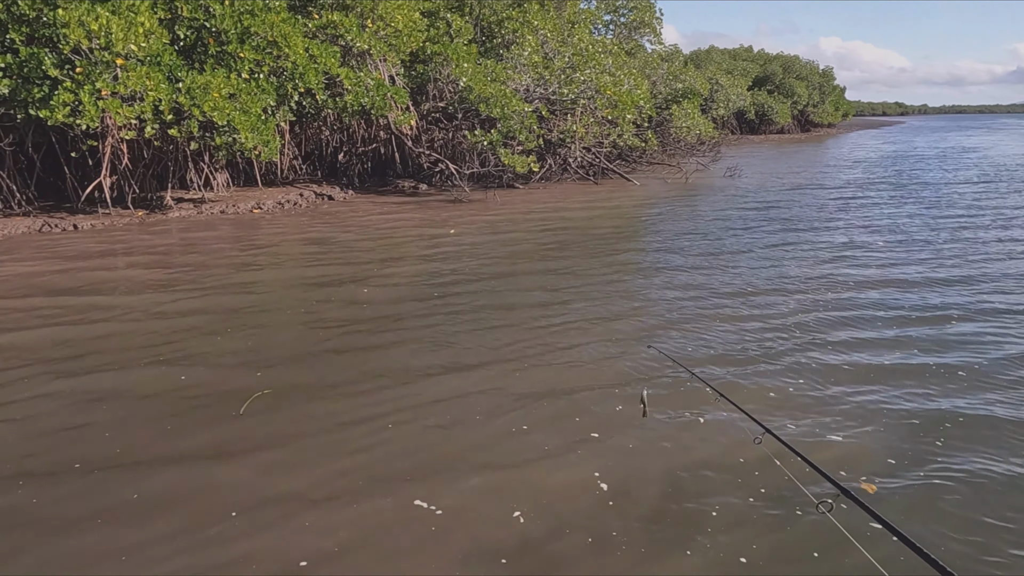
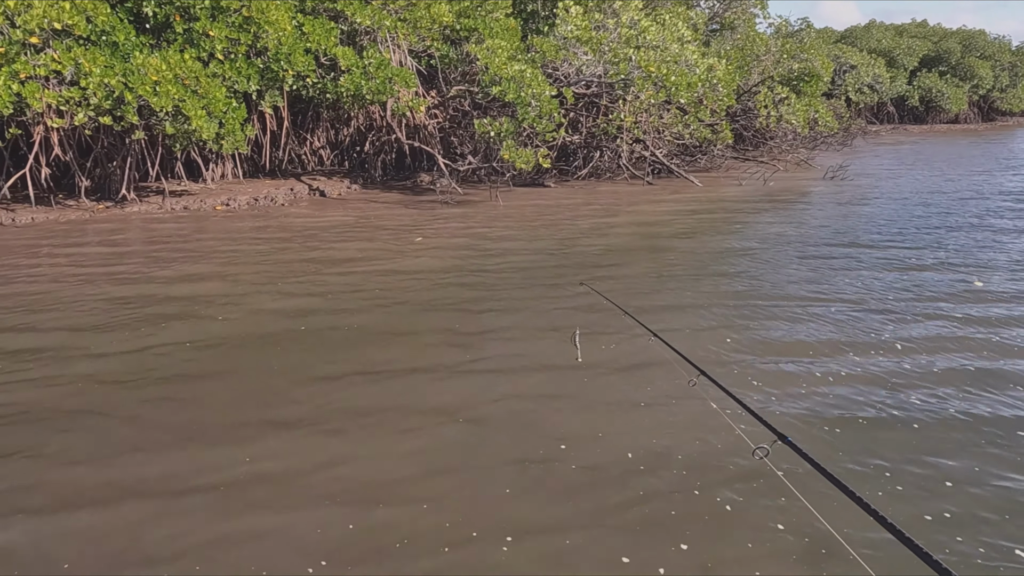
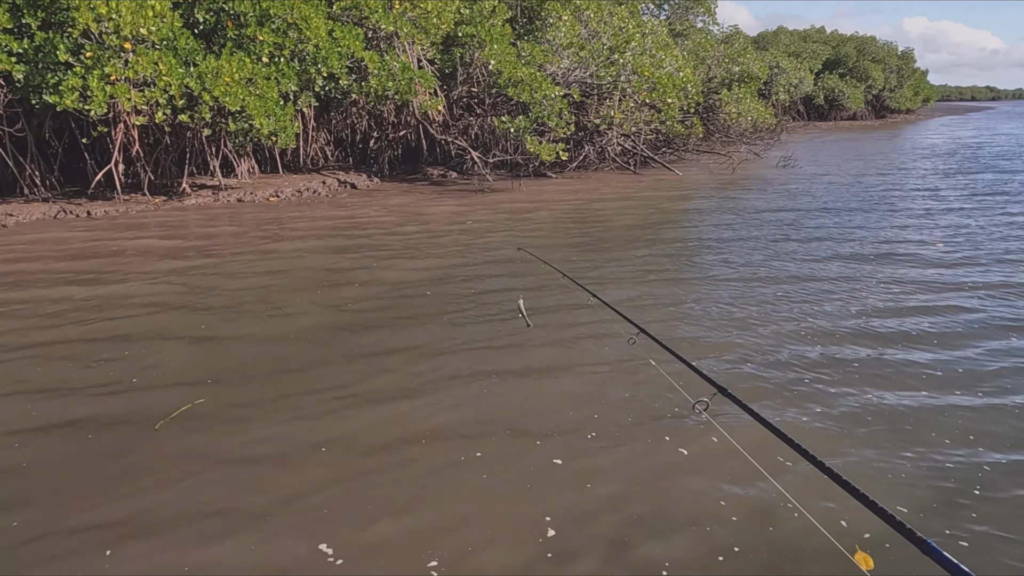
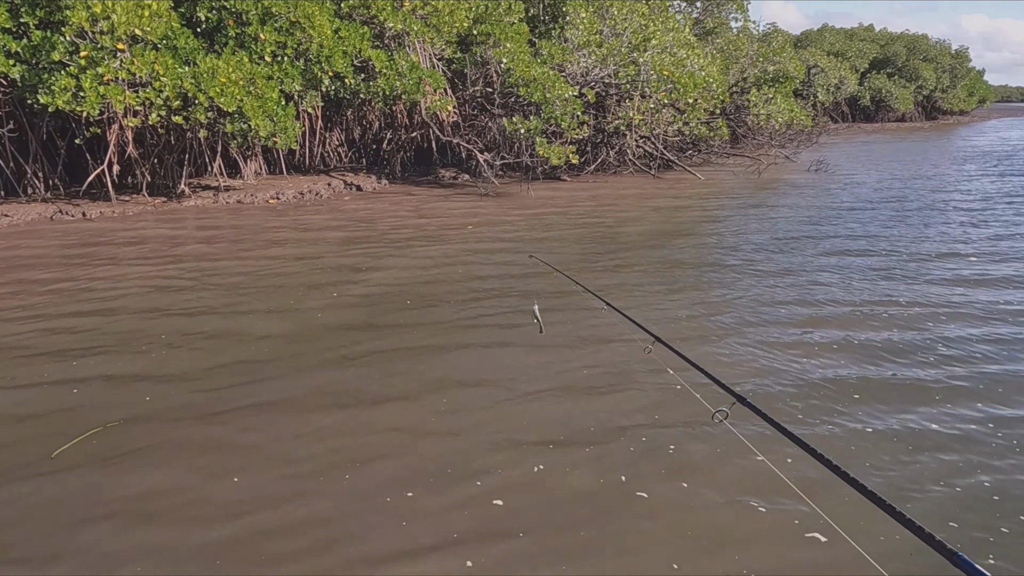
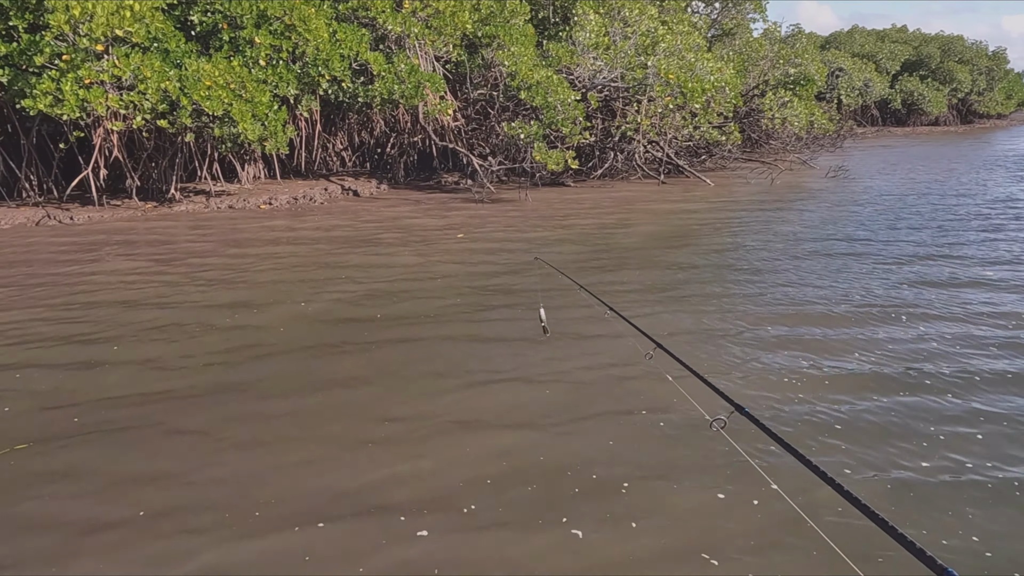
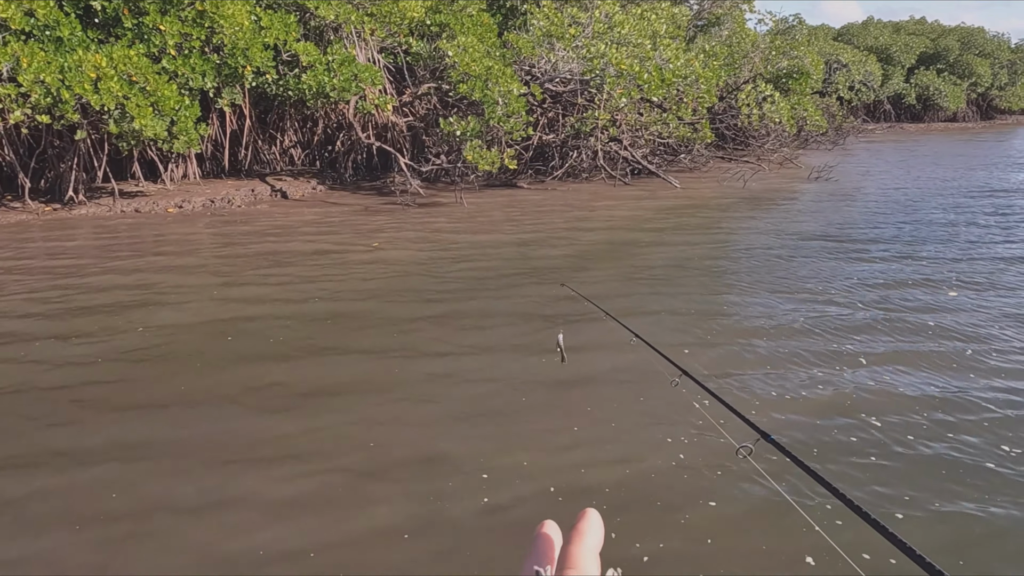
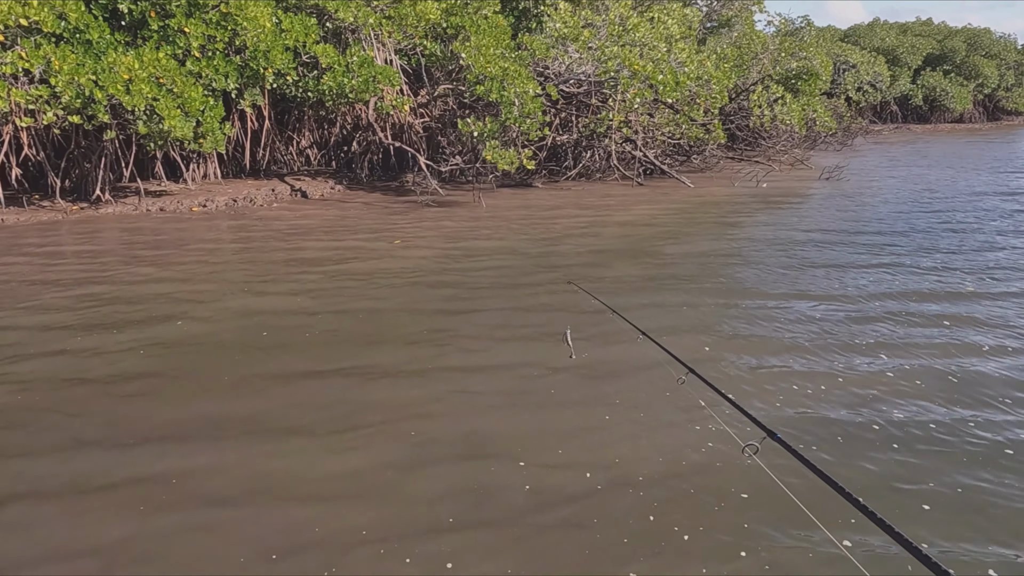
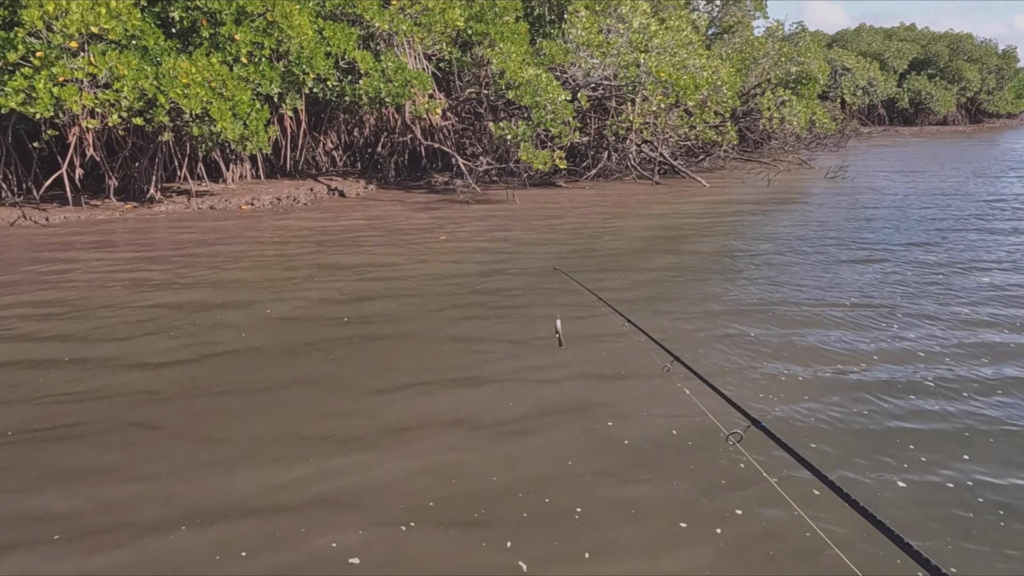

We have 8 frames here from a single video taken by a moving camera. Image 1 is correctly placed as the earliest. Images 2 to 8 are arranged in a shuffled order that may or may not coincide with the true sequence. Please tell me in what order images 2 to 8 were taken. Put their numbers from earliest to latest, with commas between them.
3, 4, 5, 8, 2, 7, 6
